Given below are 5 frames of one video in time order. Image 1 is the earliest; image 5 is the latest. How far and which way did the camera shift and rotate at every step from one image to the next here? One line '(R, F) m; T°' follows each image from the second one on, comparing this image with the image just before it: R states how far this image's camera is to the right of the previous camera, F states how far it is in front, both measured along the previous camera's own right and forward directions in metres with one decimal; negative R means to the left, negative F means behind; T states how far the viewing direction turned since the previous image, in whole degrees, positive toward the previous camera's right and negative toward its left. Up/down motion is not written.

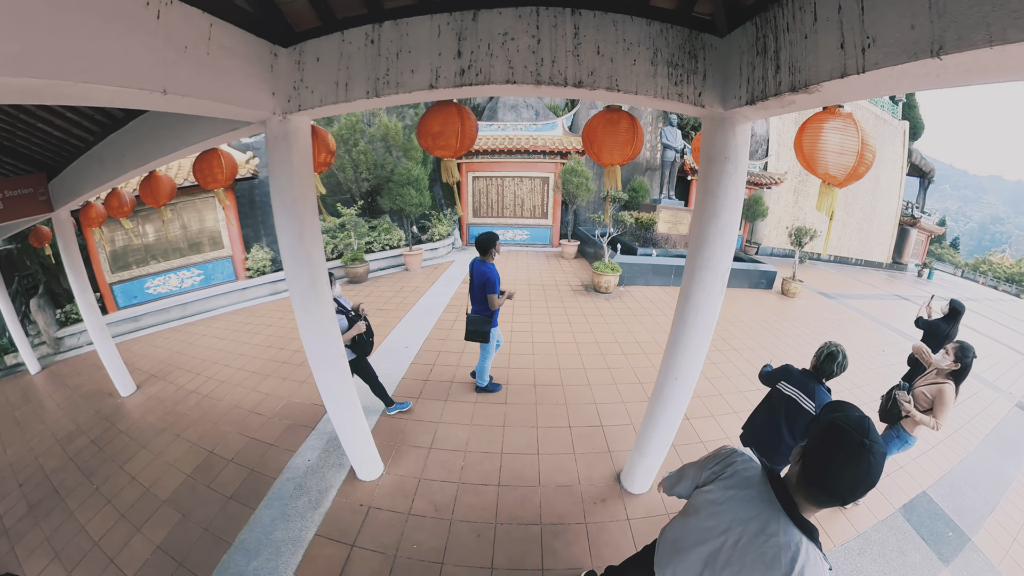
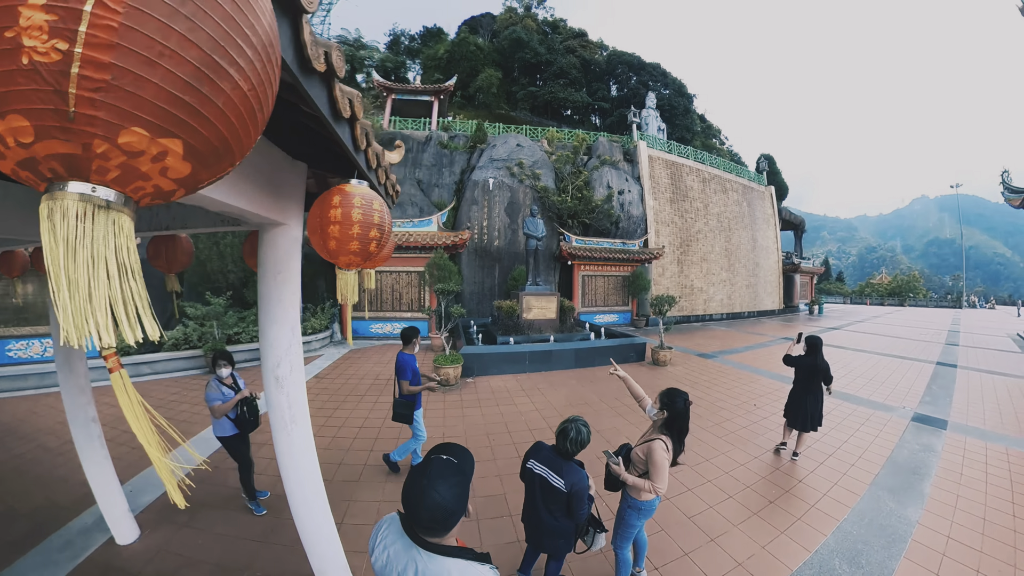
(+1.7, -0.5) m; -1°
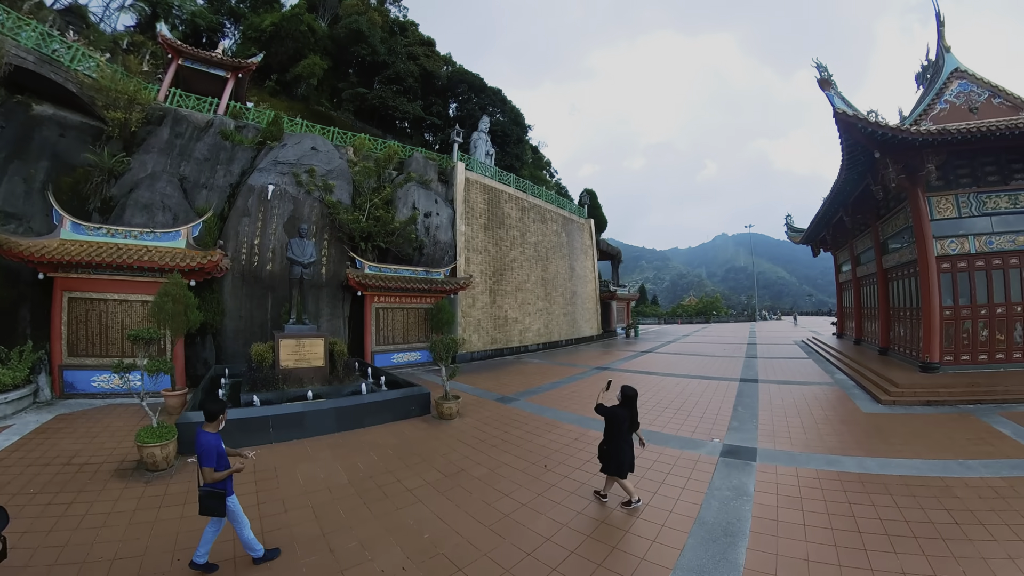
(+1.1, +0.9) m; +13°
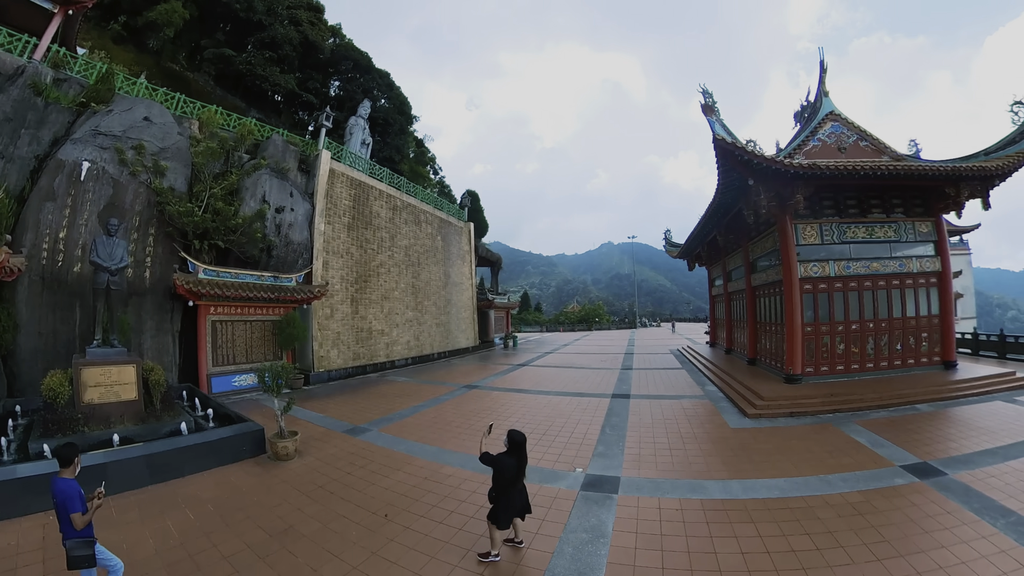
(+0.5, +0.6) m; +10°
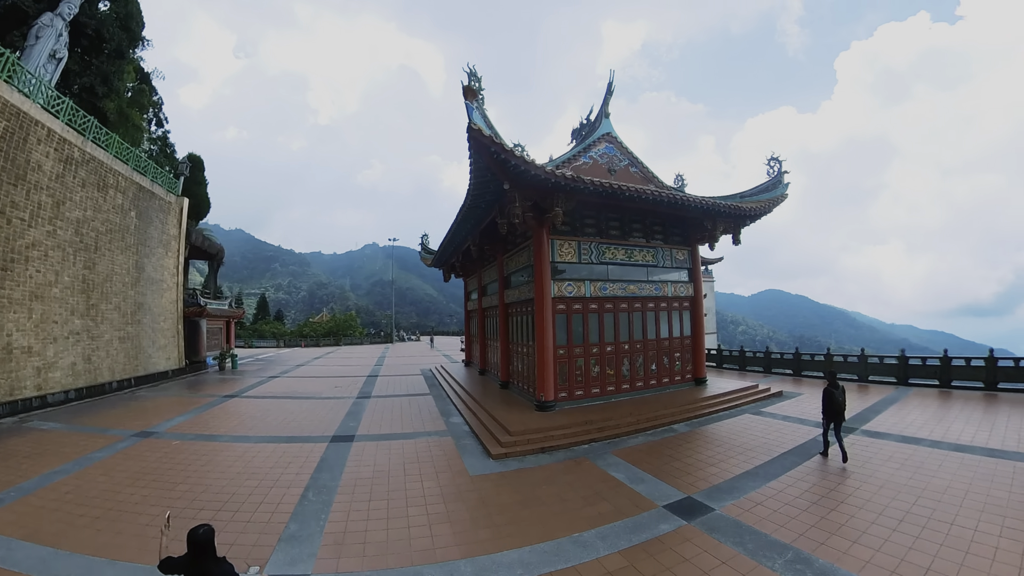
(+1.1, +1.6) m; +19°
